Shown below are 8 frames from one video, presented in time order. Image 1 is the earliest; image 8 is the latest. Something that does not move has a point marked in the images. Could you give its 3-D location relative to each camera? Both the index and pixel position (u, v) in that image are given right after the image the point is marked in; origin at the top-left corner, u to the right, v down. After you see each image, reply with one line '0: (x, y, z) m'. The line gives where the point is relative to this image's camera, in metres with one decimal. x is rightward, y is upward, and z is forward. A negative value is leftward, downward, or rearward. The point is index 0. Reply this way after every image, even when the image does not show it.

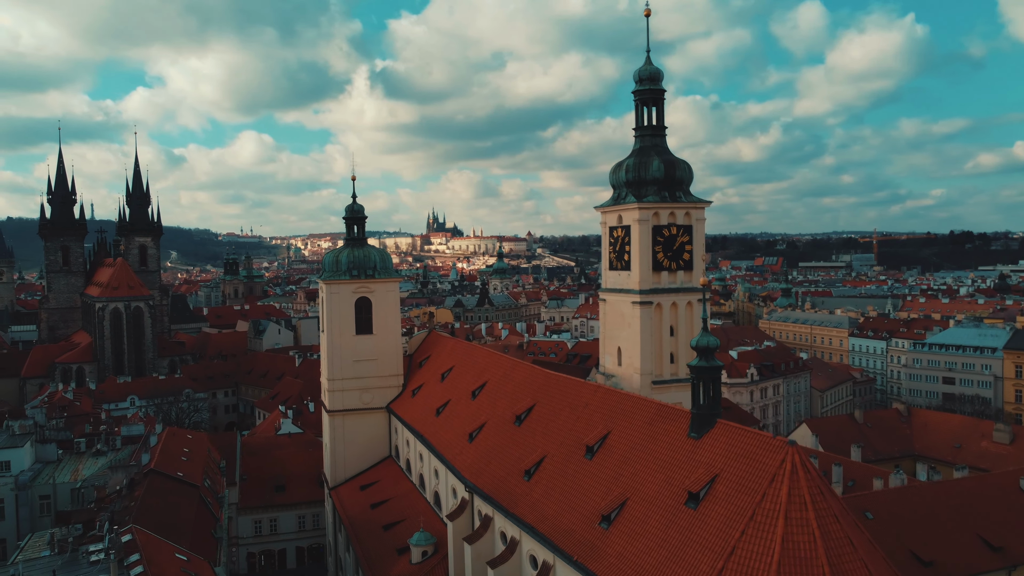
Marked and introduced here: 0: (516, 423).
0: (+0.1, -3.3, +19.9) m
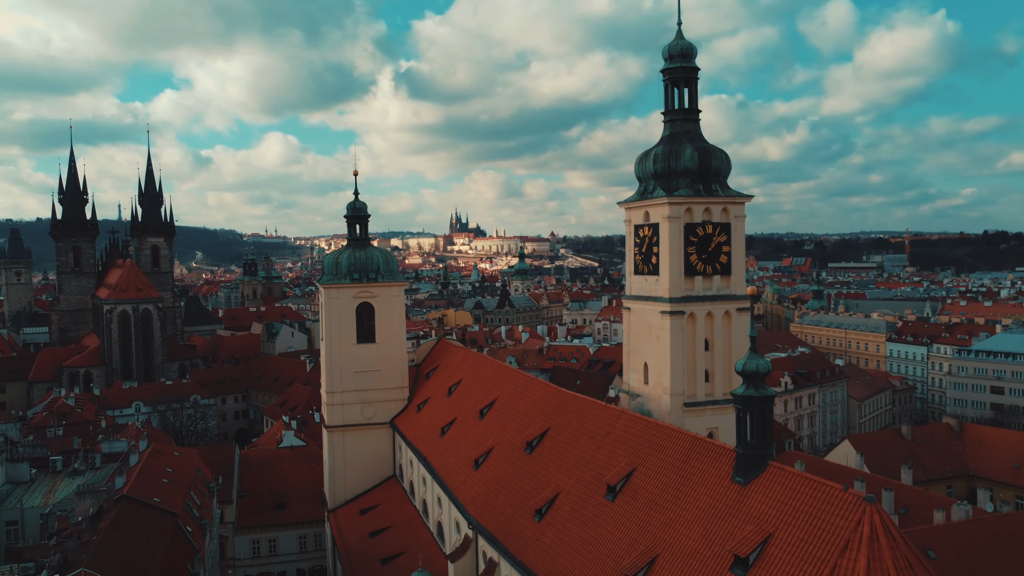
0: (+0.3, -3.5, +17.3) m
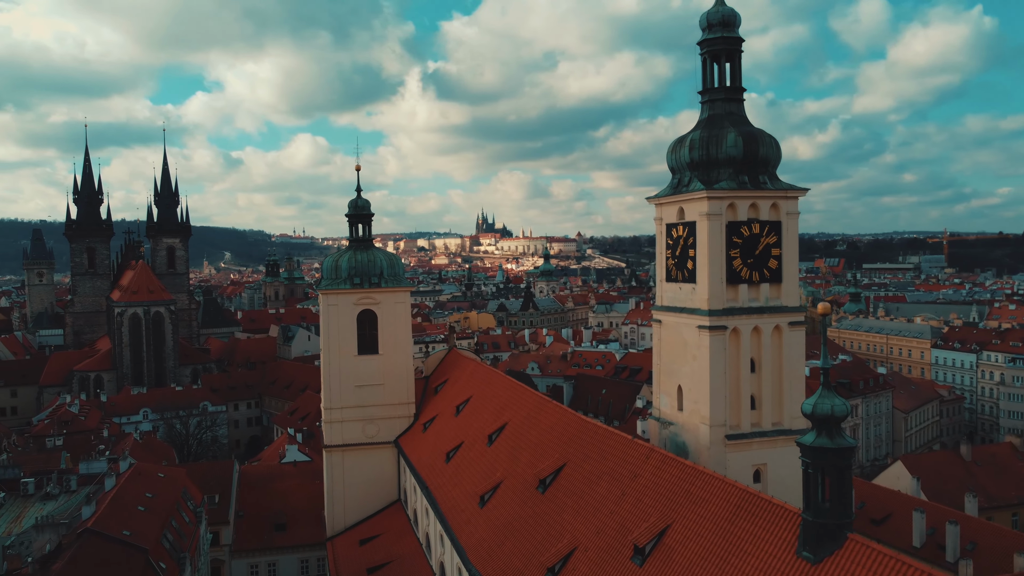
0: (+0.5, -3.6, +14.7) m
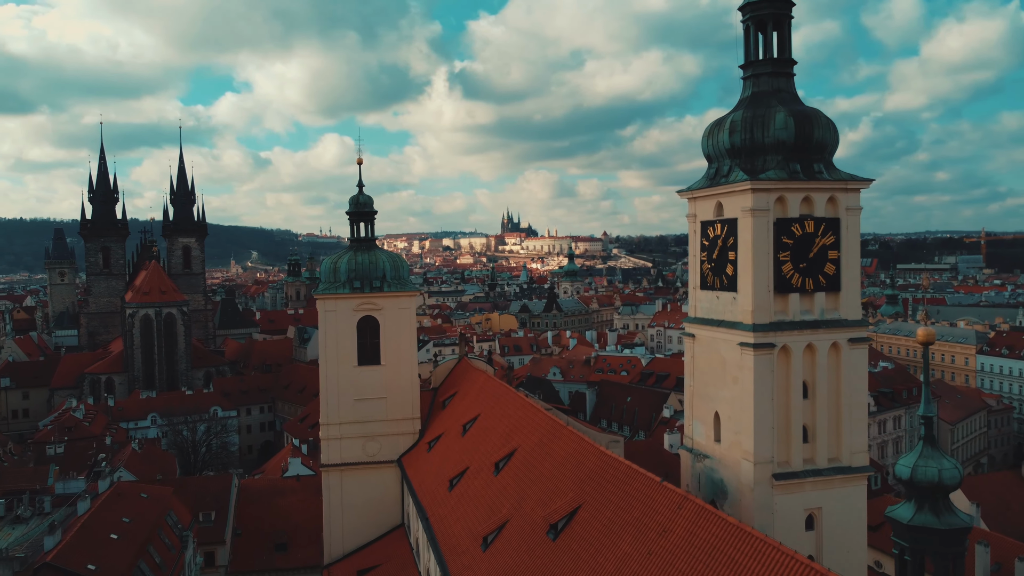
0: (+0.6, -3.8, +12.4) m
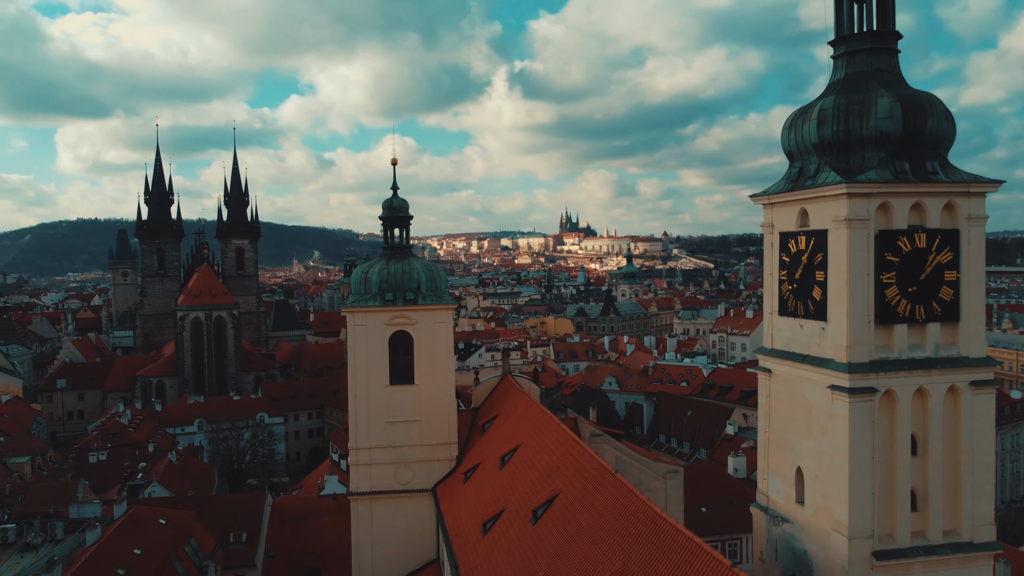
0: (+1.0, -4.1, +10.2) m
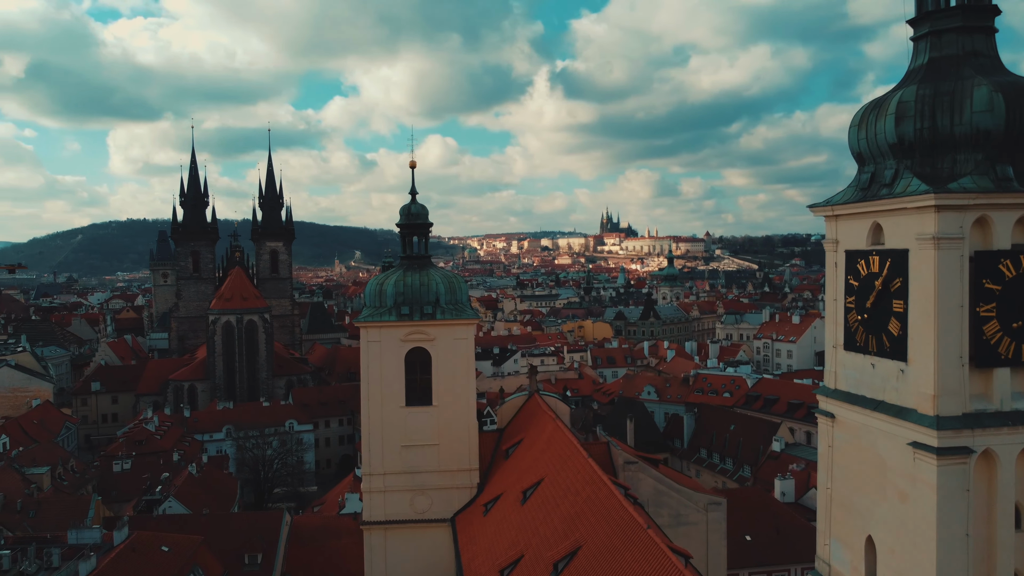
0: (+1.1, -4.4, +8.5) m
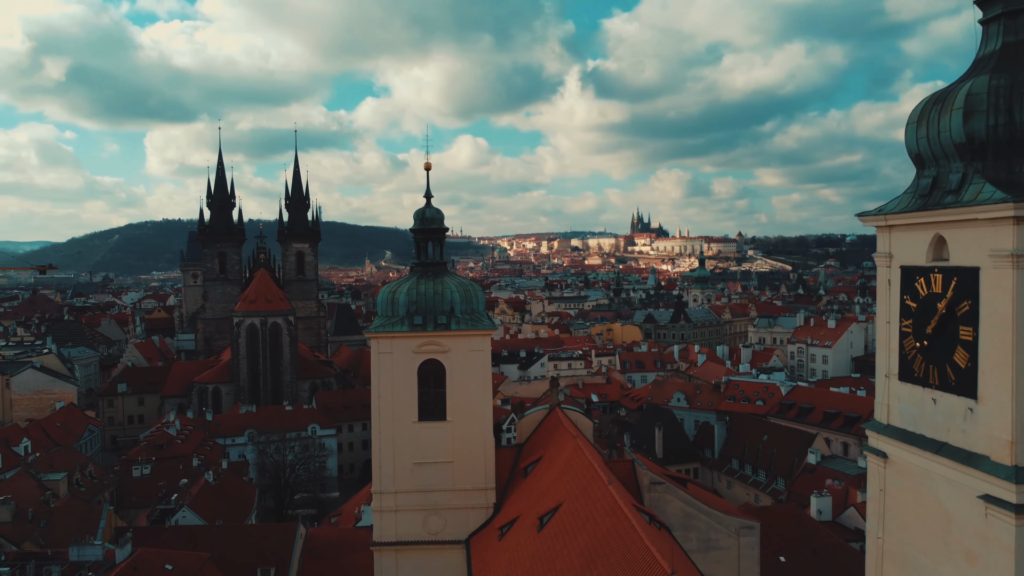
0: (+1.1, -4.6, +7.4) m
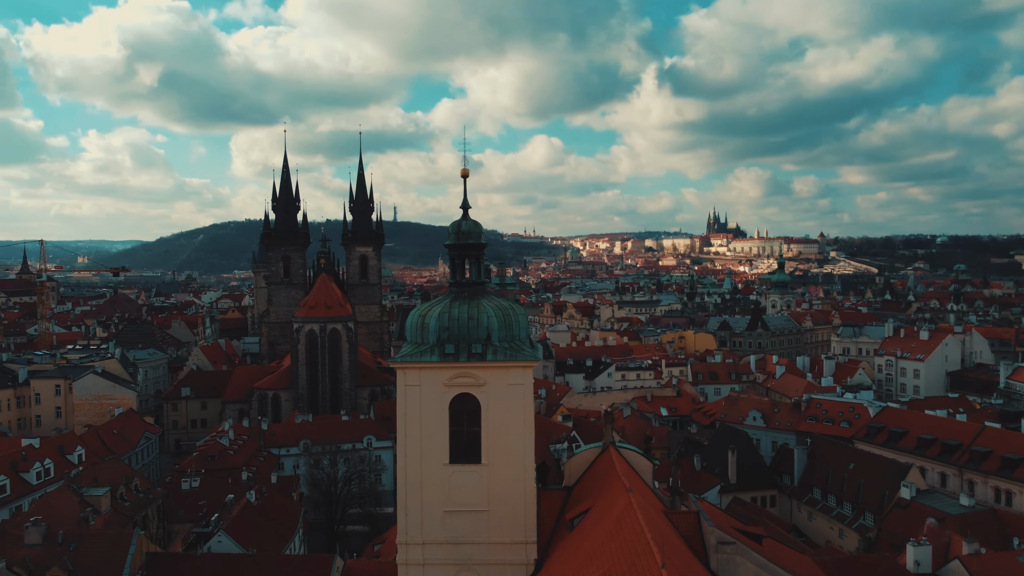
0: (+0.9, -5.1, +5.0) m
